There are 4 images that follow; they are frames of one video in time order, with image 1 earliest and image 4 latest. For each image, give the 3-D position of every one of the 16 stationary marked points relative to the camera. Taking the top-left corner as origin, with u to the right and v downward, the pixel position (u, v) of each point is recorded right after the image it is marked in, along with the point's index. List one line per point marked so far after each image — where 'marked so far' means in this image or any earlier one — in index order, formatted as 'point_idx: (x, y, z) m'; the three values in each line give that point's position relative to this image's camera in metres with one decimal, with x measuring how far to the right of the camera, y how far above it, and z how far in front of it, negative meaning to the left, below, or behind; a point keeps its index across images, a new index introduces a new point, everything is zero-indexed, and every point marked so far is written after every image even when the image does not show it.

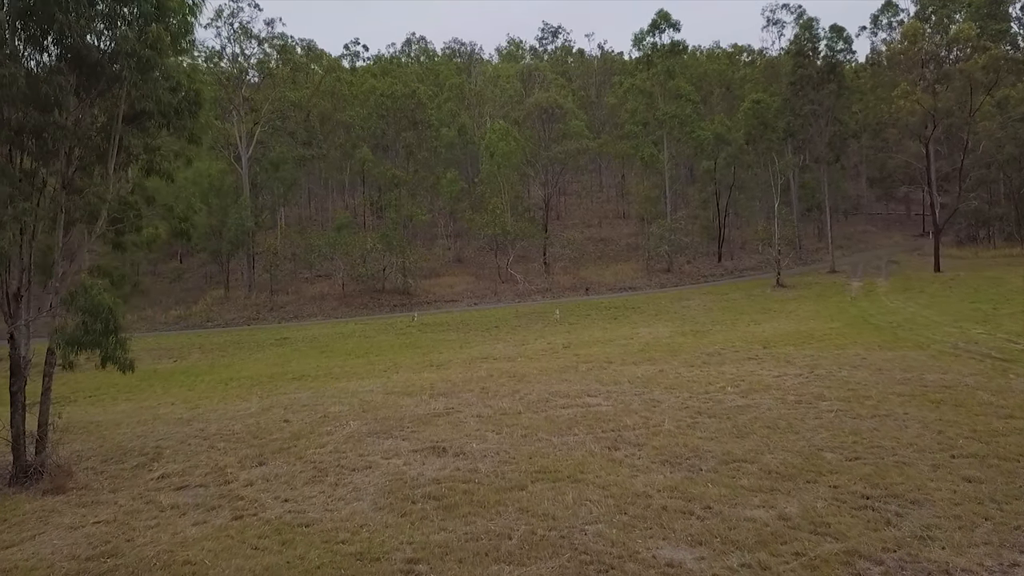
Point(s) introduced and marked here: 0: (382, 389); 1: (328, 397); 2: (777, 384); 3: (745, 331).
0: (-2.0, -1.6, +12.8) m
1: (-2.7, -1.6, +12.3) m
2: (+3.2, -1.2, +10.0) m
3: (+4.9, -0.9, +17.5) m
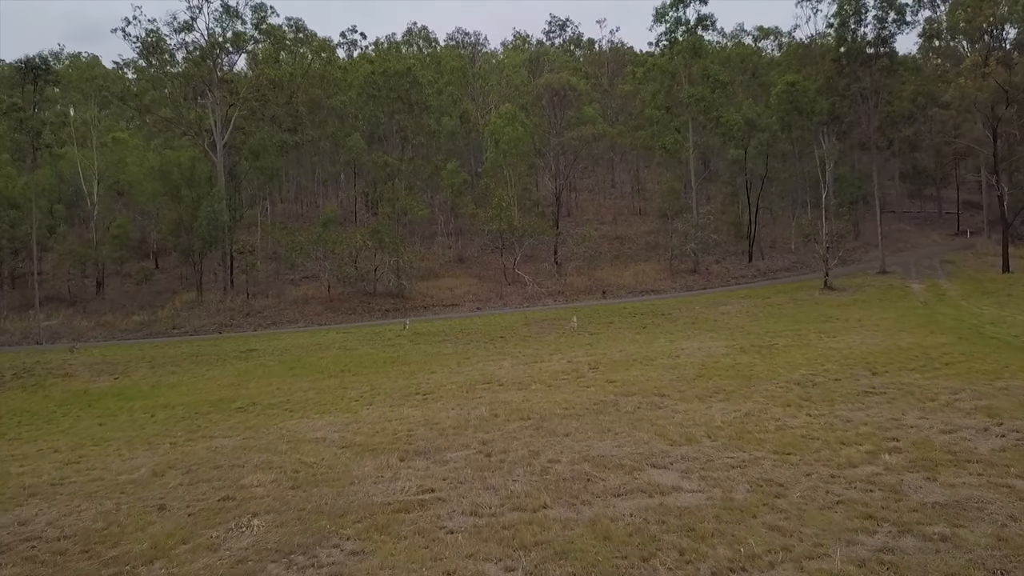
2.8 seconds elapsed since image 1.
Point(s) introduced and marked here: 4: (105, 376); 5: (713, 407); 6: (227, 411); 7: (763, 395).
0: (-1.9, -1.6, +8.9) m
1: (-2.6, -1.7, +8.4) m
2: (+3.3, -1.2, +6.1) m
3: (+5.1, -1.0, +13.6) m
4: (-9.3, -2.0, +19.0) m
5: (+2.1, -1.2, +8.7) m
6: (-4.4, -1.9, +12.8) m
7: (+2.8, -1.2, +9.2) m
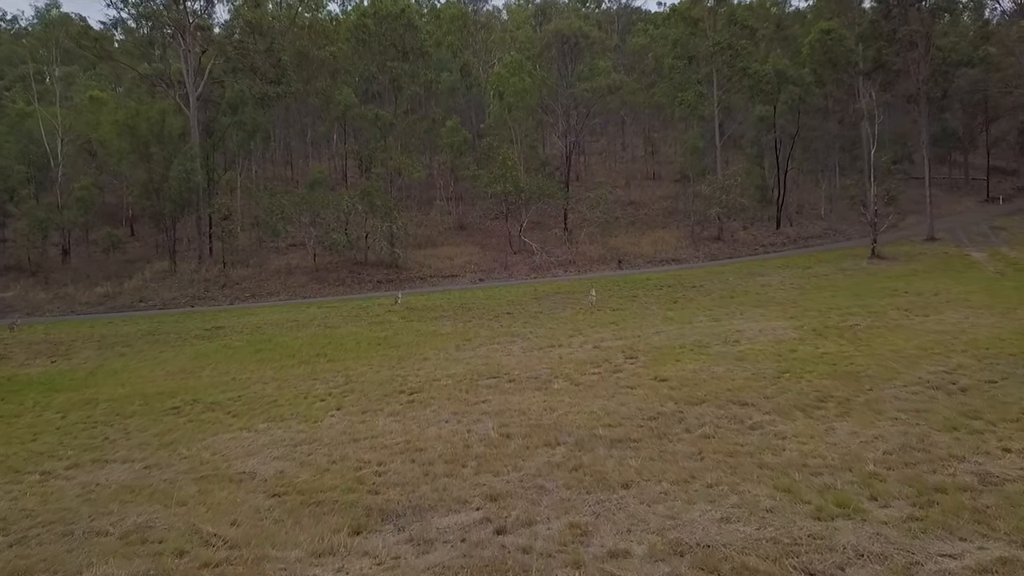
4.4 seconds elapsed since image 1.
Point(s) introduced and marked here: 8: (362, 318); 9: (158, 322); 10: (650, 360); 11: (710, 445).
0: (-1.7, -1.3, +6.0) m
1: (-2.4, -1.4, +5.5) m
2: (+3.4, -1.0, +3.1) m
3: (+5.2, -0.5, +10.7) m
4: (-9.1, -1.4, +16.1) m
5: (+2.2, -1.0, +5.8) m
6: (-4.2, -1.5, +9.9) m
7: (+3.0, -0.9, +6.3) m
8: (-3.3, -0.7, +18.2) m
9: (-8.2, -0.8, +19.3) m
10: (+1.6, -0.8, +9.6) m
11: (+1.3, -1.0, +5.7) m
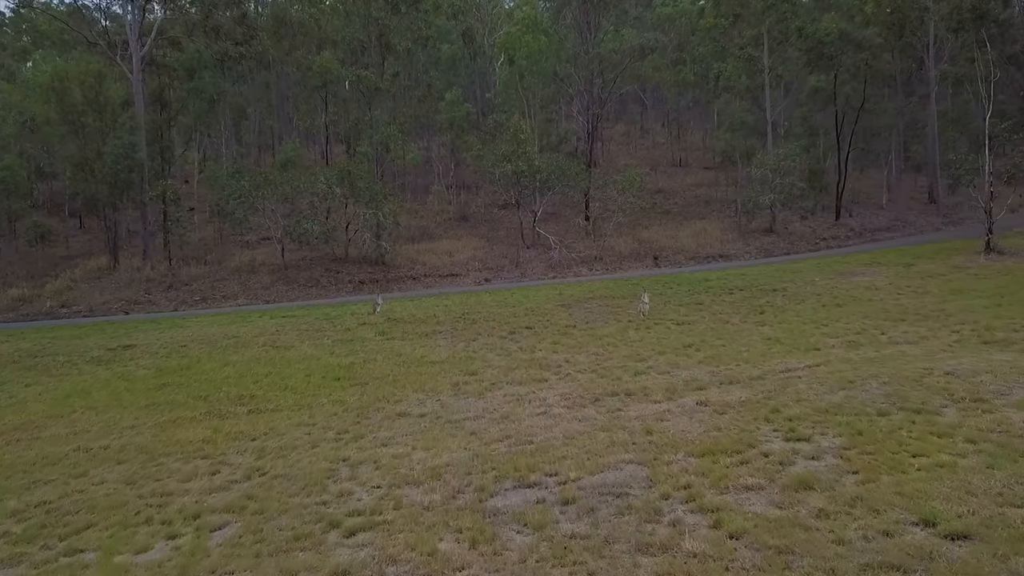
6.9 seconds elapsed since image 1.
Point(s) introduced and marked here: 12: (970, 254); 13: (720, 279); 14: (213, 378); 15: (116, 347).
0: (-1.4, -1.4, +1.0) m
1: (-2.1, -1.5, +0.5) m
2: (+3.7, -1.1, -1.9) m
3: (+5.5, -0.6, +5.7) m
4: (-8.8, -1.4, +11.1) m
5: (+2.5, -1.1, +0.8) m
6: (-3.9, -1.5, +4.9) m
7: (+3.2, -1.0, +1.3) m
8: (-2.9, -0.7, +13.2) m
9: (-7.9, -0.9, +14.3) m
10: (+1.9, -0.9, +4.6) m
11: (+1.6, -1.1, +0.7) m
12: (+10.1, +0.8, +18.3) m
13: (+4.1, +0.2, +16.2) m
14: (-3.8, -1.1, +10.5) m
15: (-6.4, -0.9, +13.4) m
